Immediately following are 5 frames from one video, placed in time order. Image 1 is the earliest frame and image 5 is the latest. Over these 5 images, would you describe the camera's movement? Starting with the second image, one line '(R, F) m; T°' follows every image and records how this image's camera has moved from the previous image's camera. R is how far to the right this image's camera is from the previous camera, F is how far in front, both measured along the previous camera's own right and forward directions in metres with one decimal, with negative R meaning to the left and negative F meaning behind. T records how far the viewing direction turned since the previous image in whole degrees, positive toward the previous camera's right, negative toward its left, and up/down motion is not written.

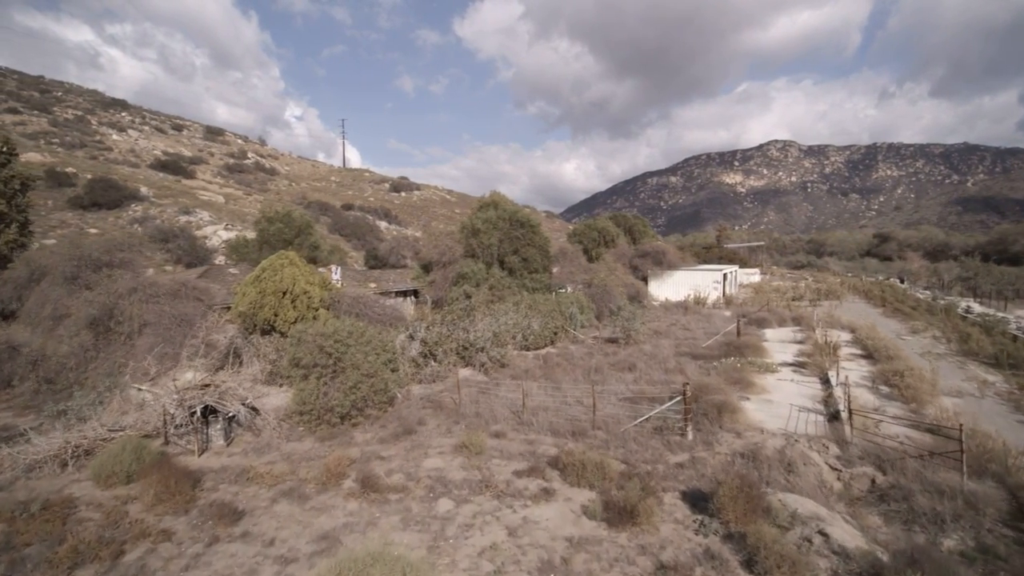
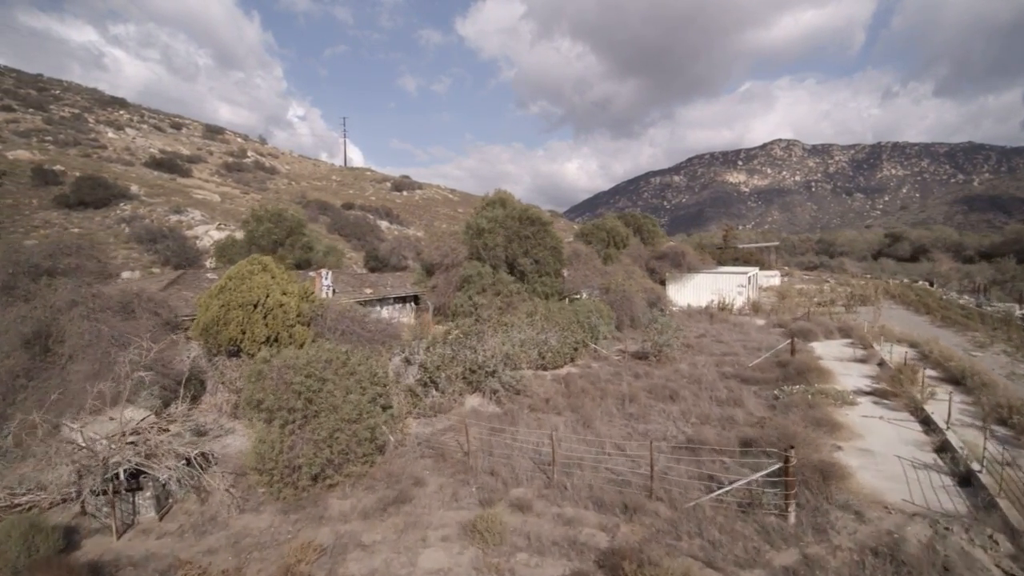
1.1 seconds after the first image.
(-0.4, +2.8) m; 0°
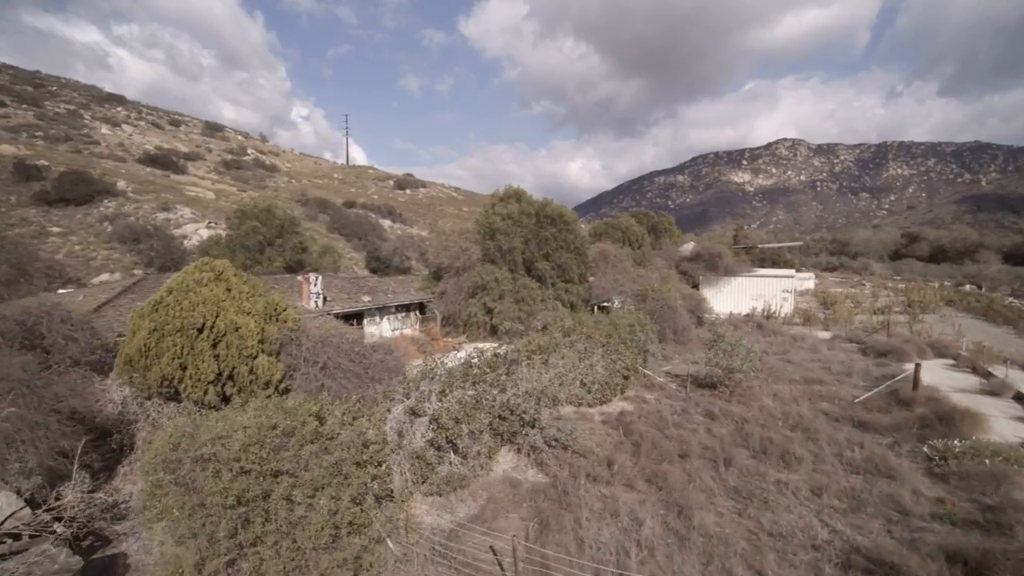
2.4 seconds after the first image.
(-0.8, +3.8) m; 0°
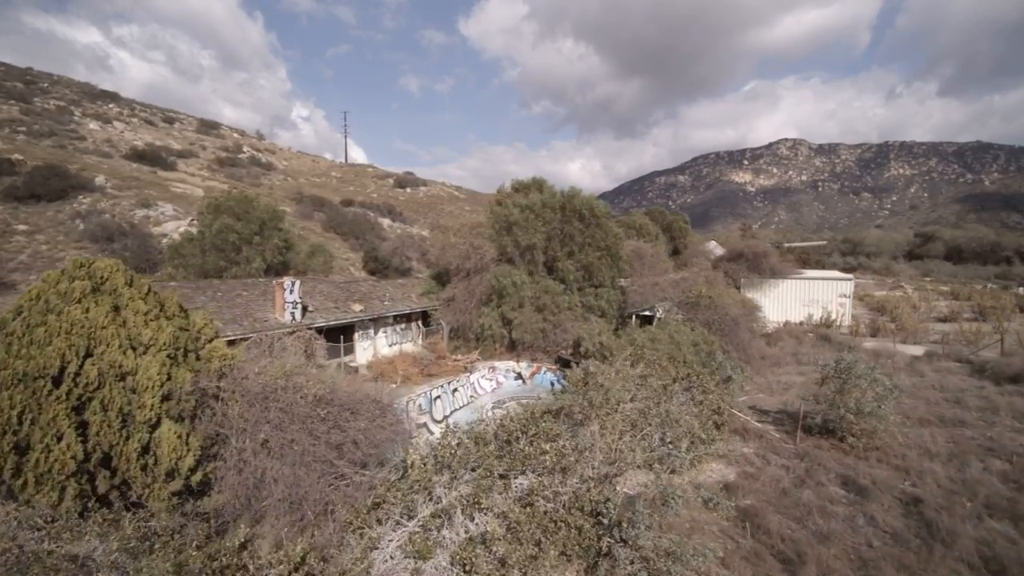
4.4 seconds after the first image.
(-0.8, +4.0) m; 0°
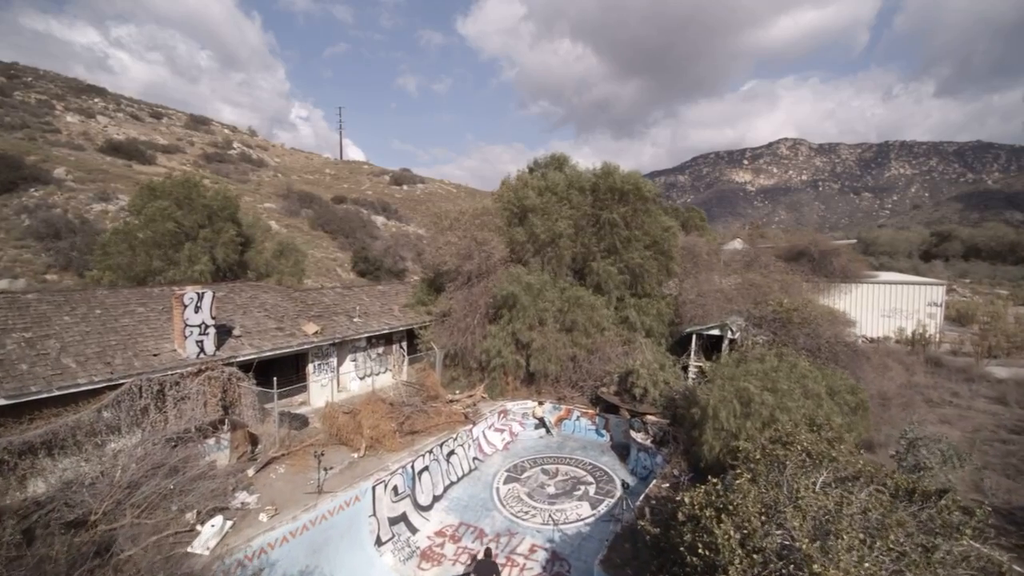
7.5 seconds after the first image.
(-0.5, +5.2) m; 0°
